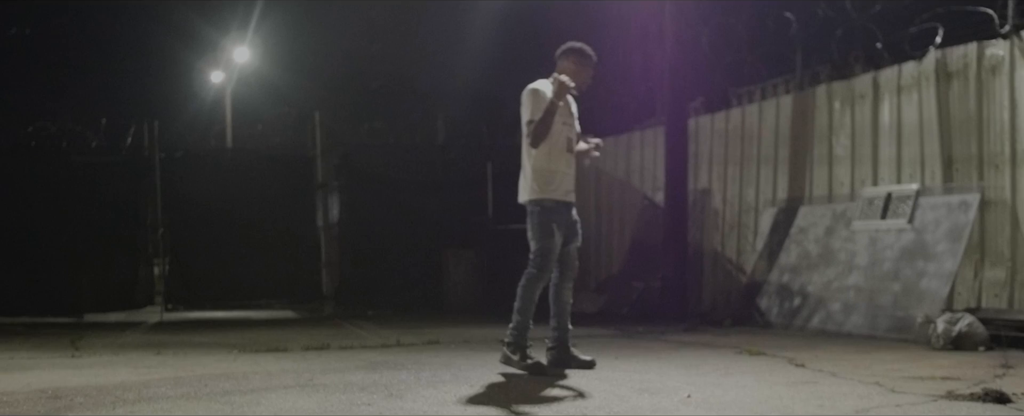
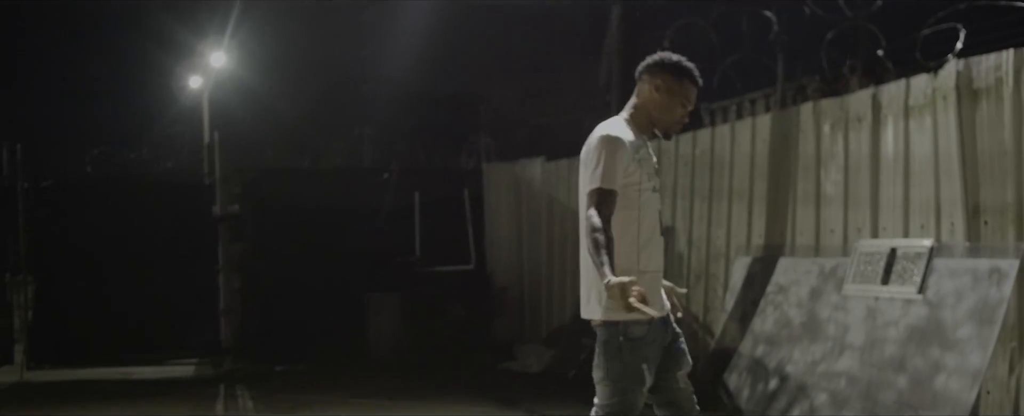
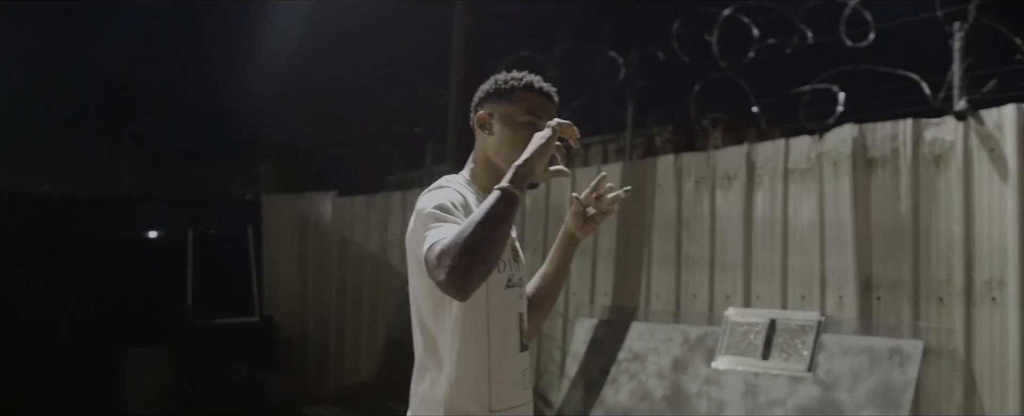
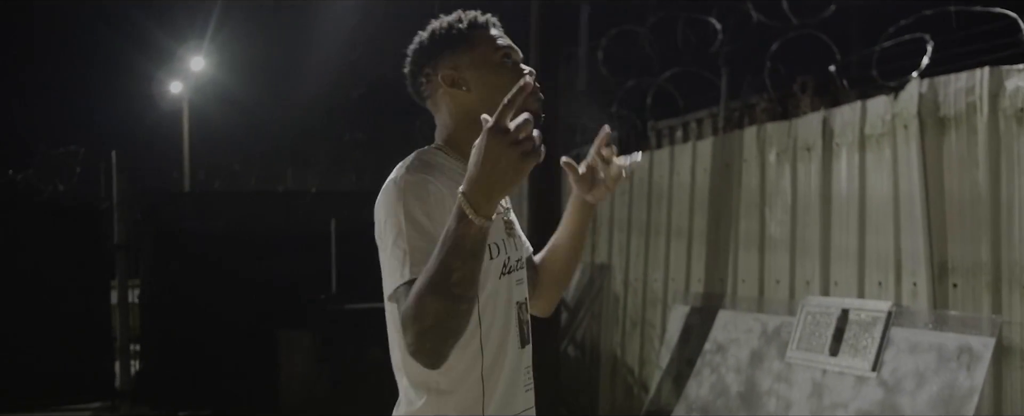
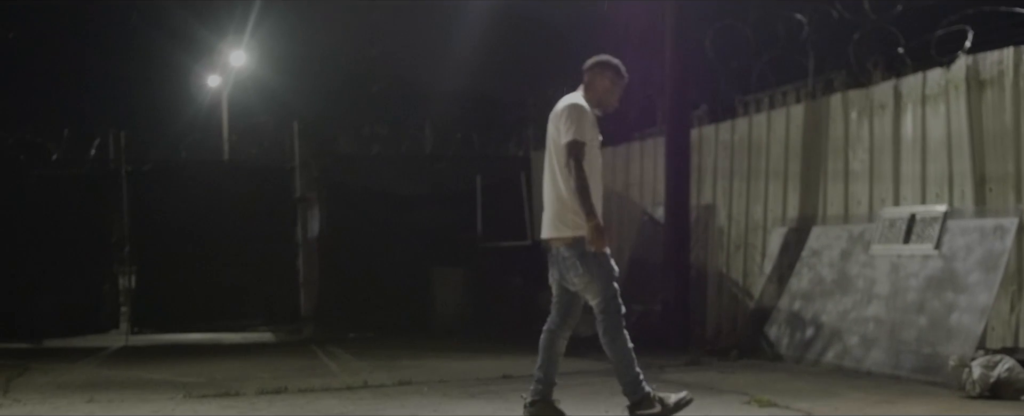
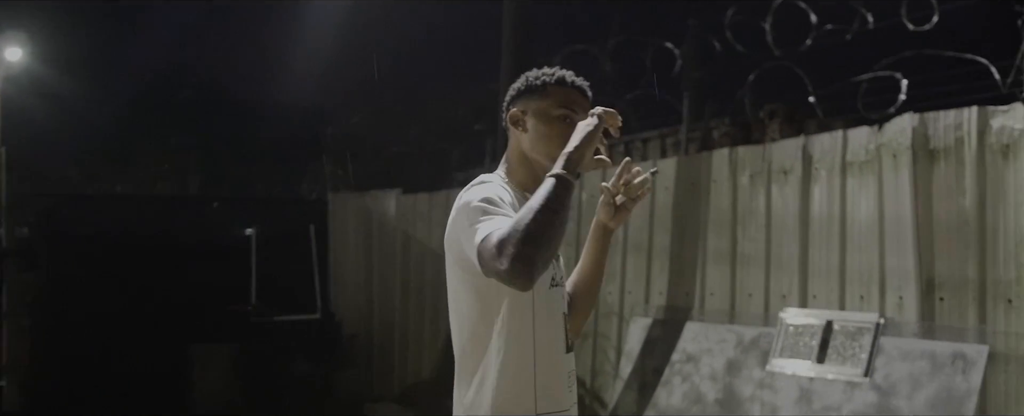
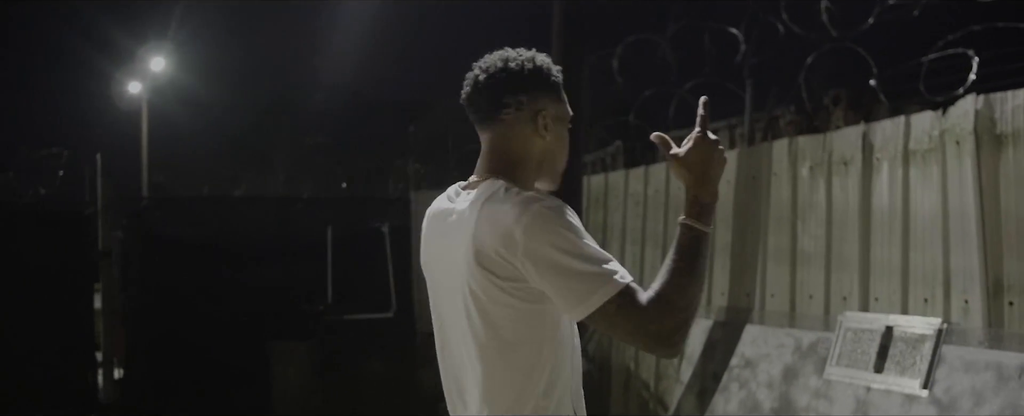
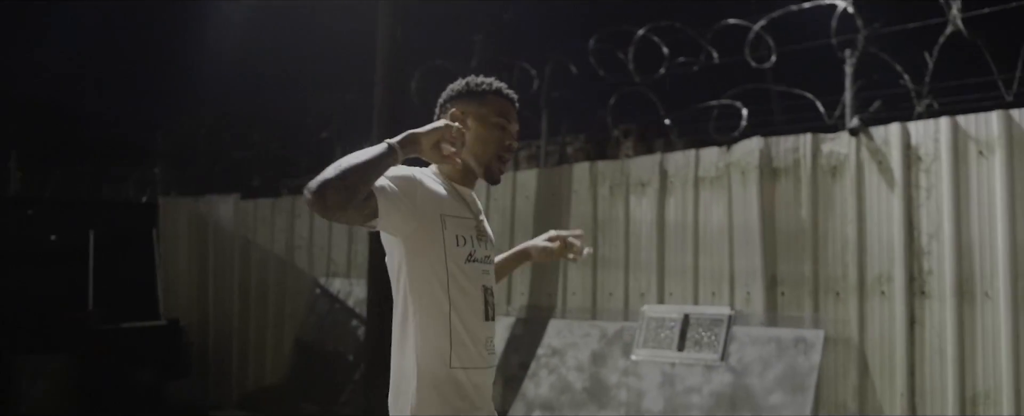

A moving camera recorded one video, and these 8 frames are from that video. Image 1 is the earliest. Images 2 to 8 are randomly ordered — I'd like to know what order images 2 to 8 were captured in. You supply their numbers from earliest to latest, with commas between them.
5, 2, 4, 7, 6, 3, 8
